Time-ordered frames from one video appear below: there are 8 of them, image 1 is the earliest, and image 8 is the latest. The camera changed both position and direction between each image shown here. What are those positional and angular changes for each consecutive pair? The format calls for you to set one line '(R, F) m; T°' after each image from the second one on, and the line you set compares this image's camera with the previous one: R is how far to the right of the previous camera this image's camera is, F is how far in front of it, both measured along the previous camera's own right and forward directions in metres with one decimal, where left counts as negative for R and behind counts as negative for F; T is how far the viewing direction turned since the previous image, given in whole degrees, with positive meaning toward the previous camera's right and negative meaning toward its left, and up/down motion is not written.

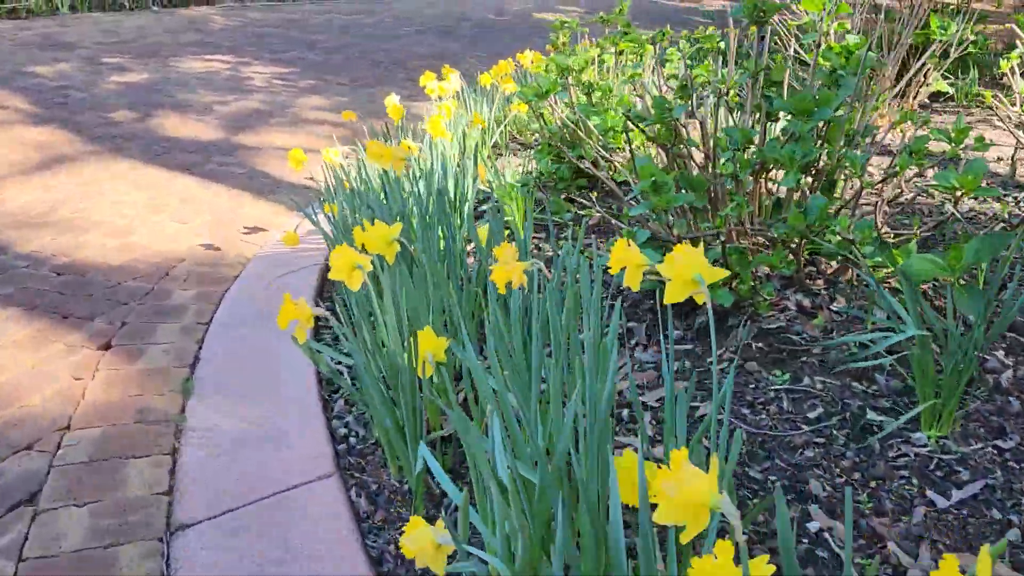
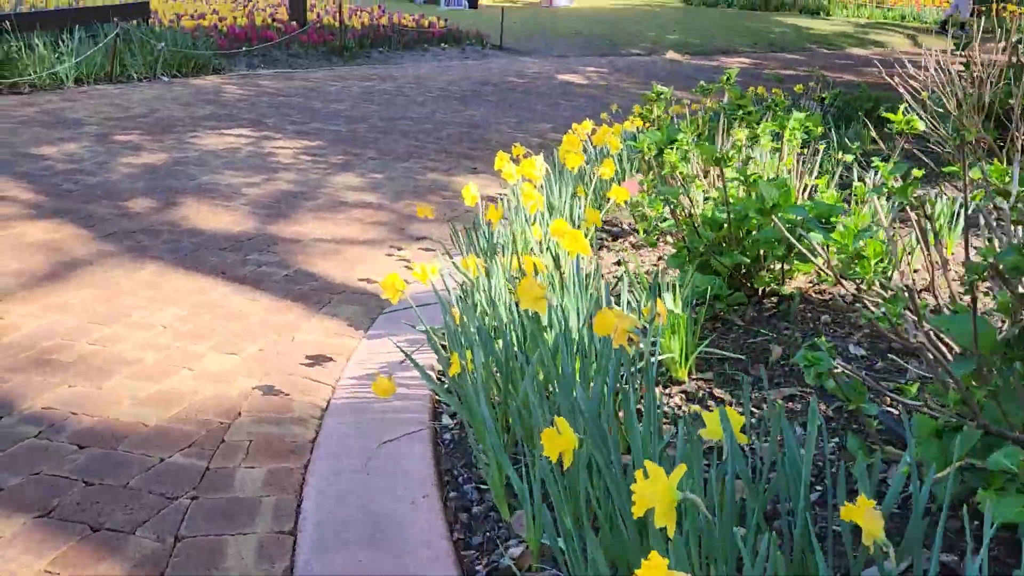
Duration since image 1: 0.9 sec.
(-0.4, +0.7) m; 0°
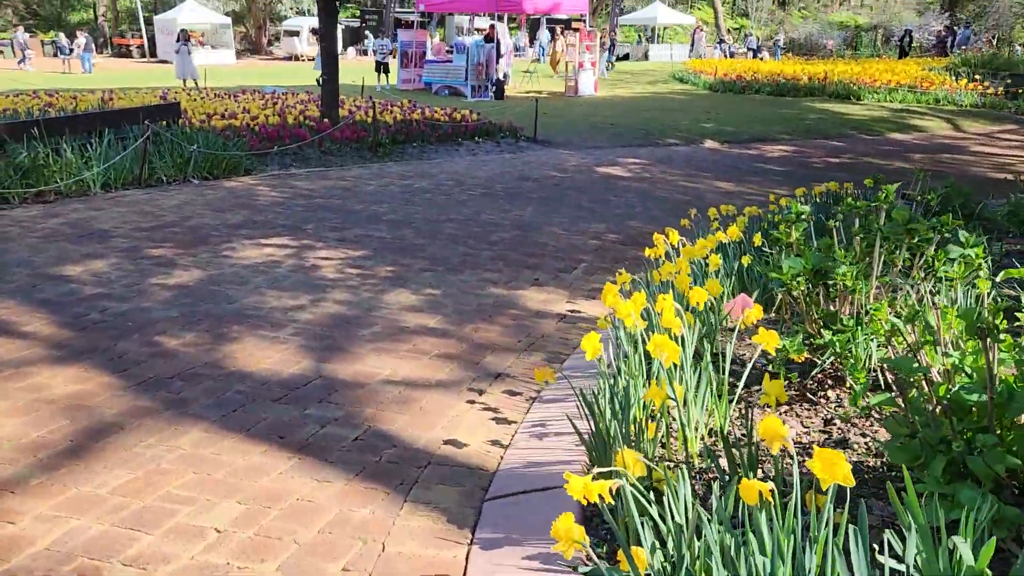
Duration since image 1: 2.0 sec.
(-0.4, +0.6) m; -1°
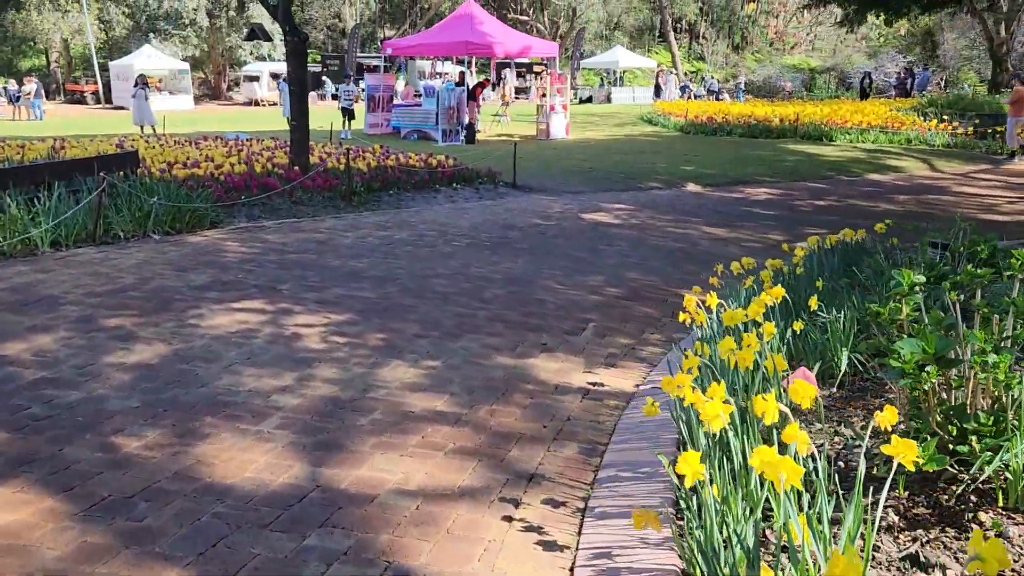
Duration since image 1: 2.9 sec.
(-0.3, +0.6) m; +3°
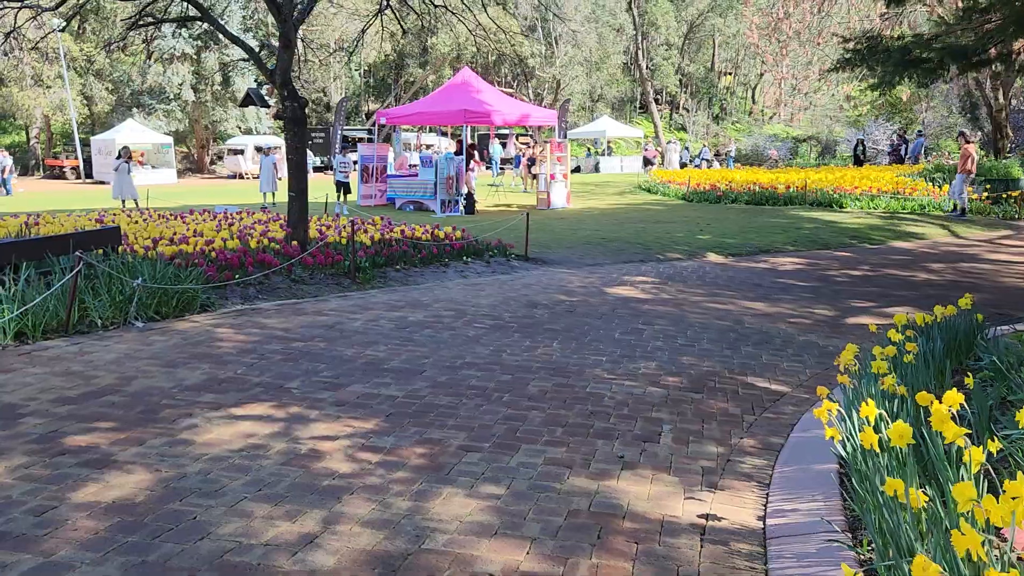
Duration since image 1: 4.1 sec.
(-0.4, +0.9) m; +1°
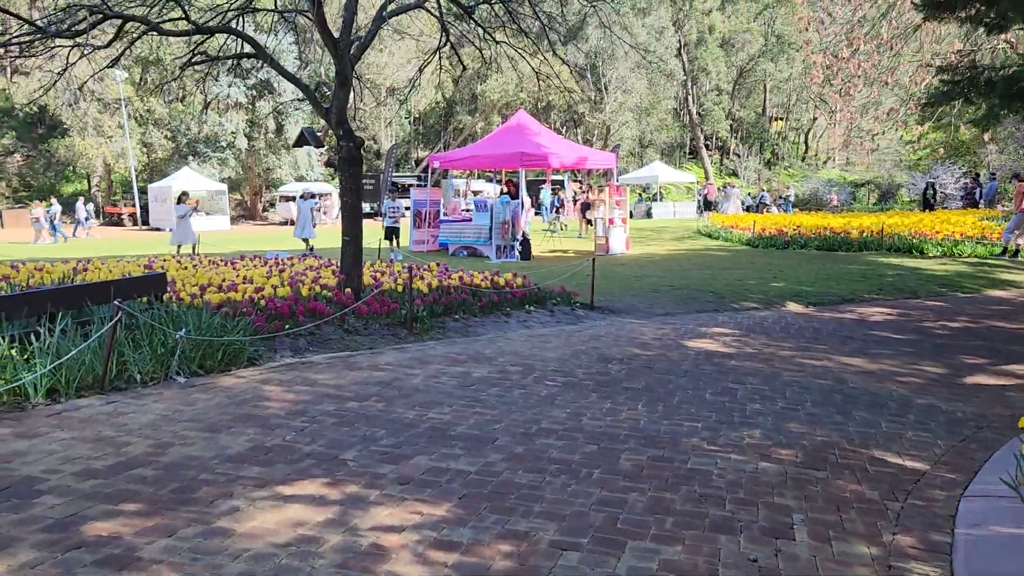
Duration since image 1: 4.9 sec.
(-0.3, +0.7) m; -3°
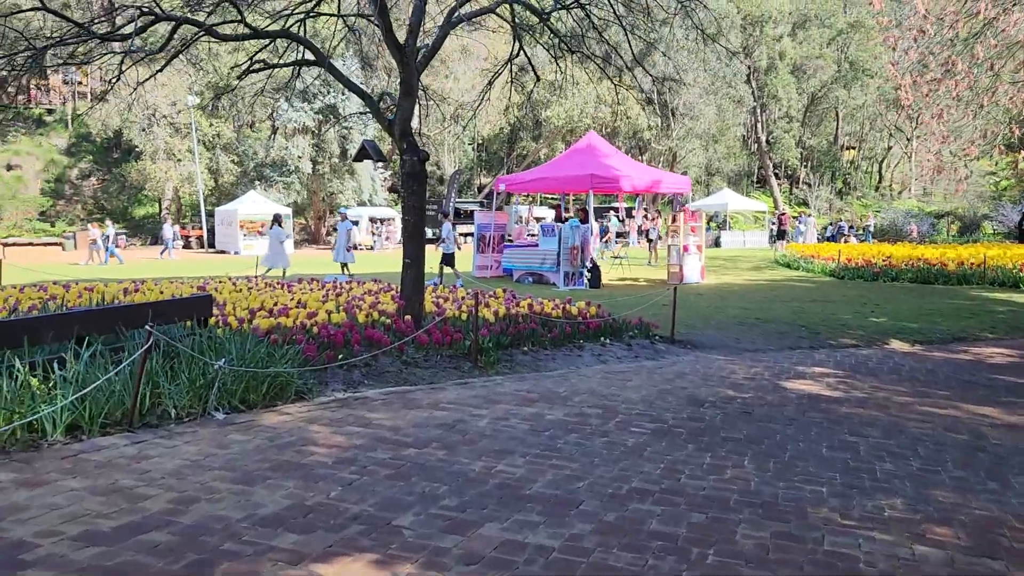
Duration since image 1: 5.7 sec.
(-0.2, +0.9) m; -4°
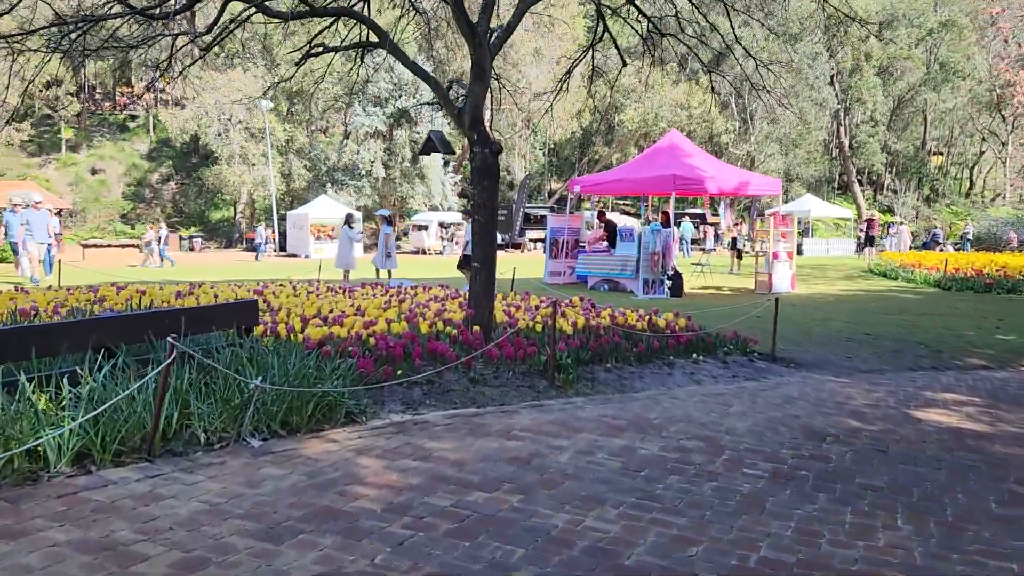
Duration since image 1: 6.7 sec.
(-0.1, +1.0) m; -5°
